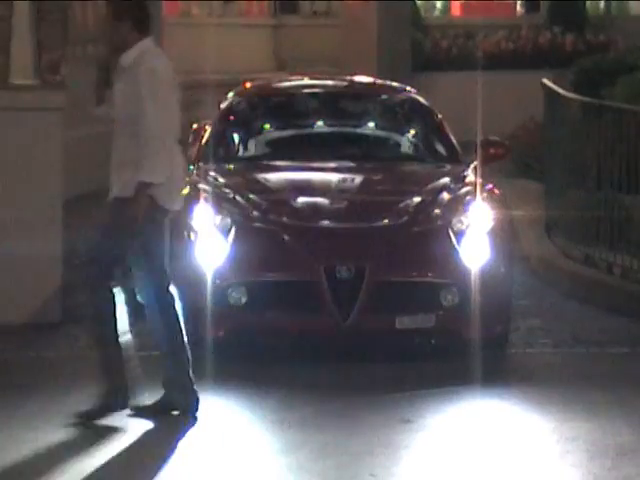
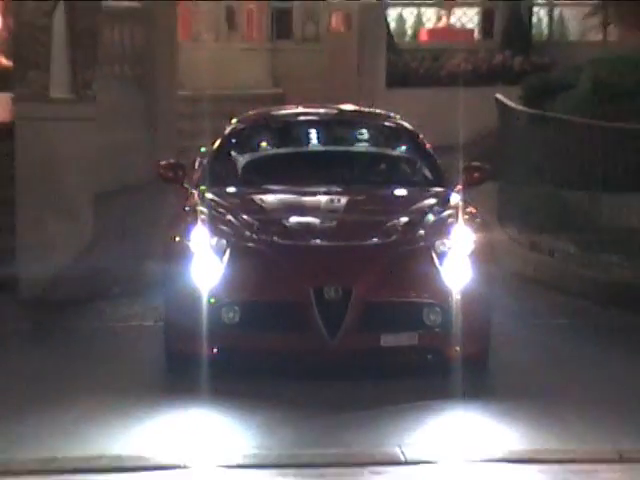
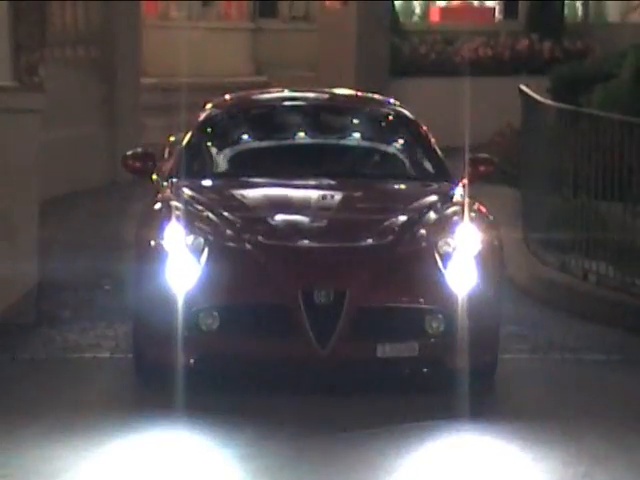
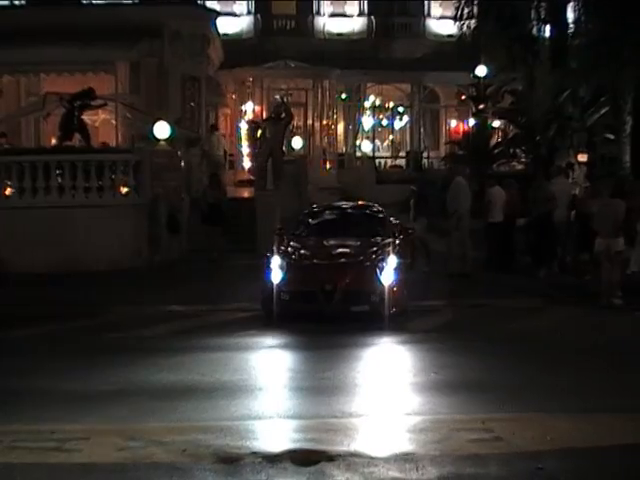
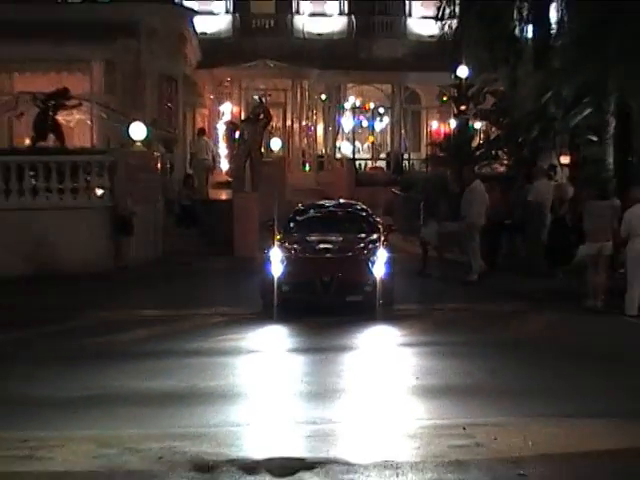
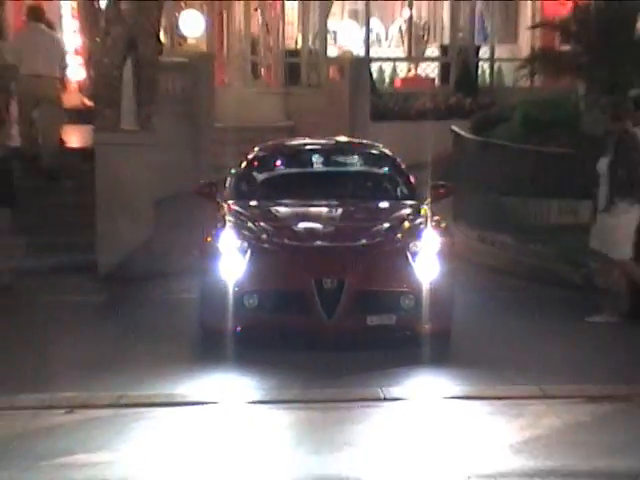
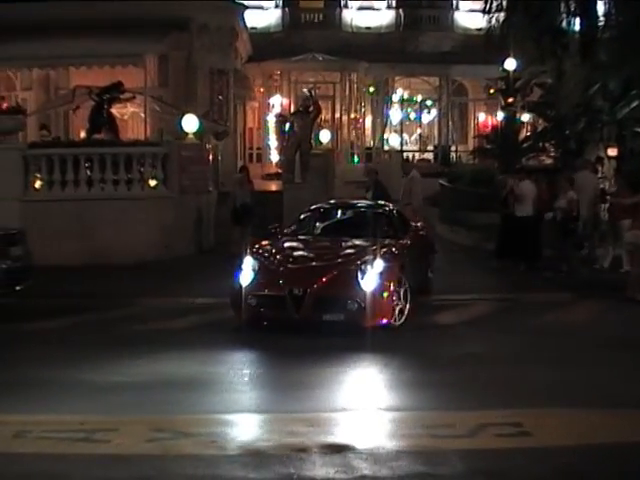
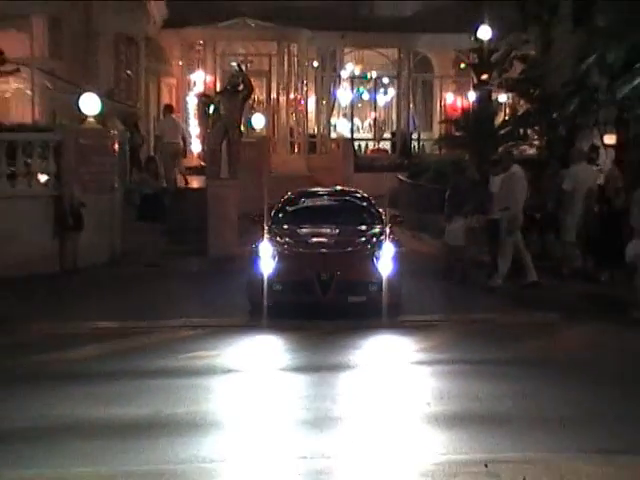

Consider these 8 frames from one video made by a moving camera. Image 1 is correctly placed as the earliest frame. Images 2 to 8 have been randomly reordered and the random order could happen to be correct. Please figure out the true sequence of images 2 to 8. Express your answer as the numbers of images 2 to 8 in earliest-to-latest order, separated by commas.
3, 2, 6, 8, 5, 4, 7
